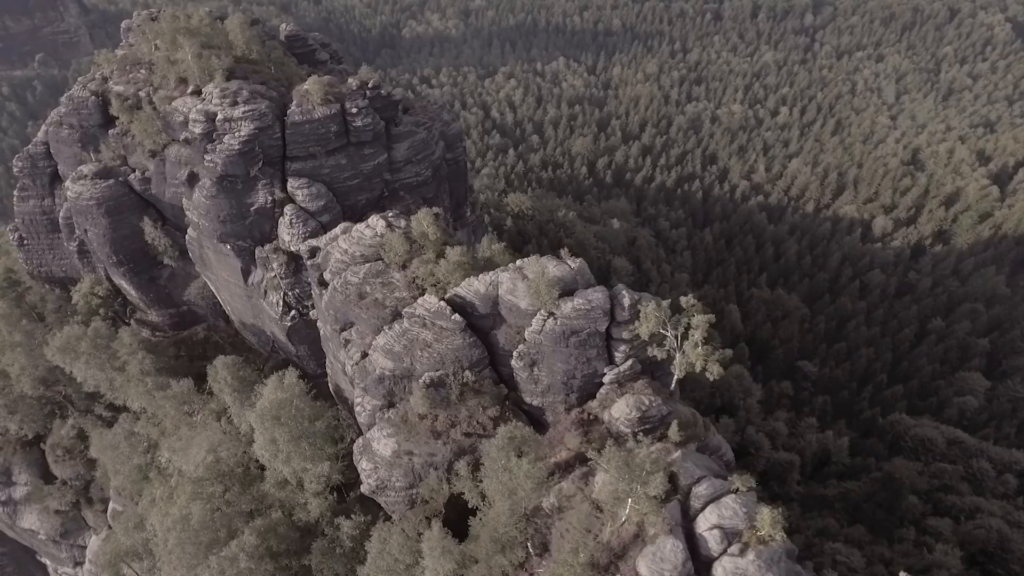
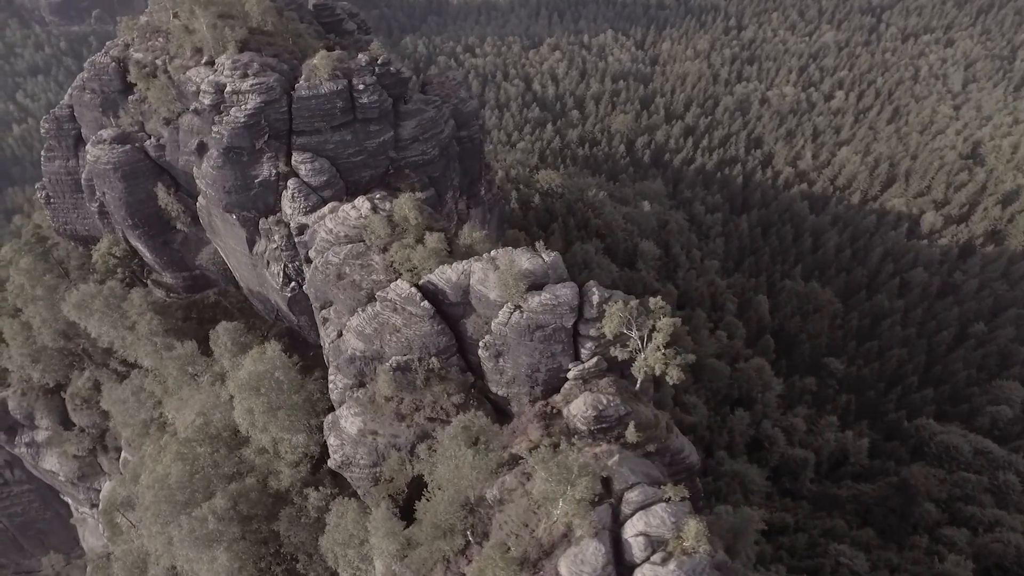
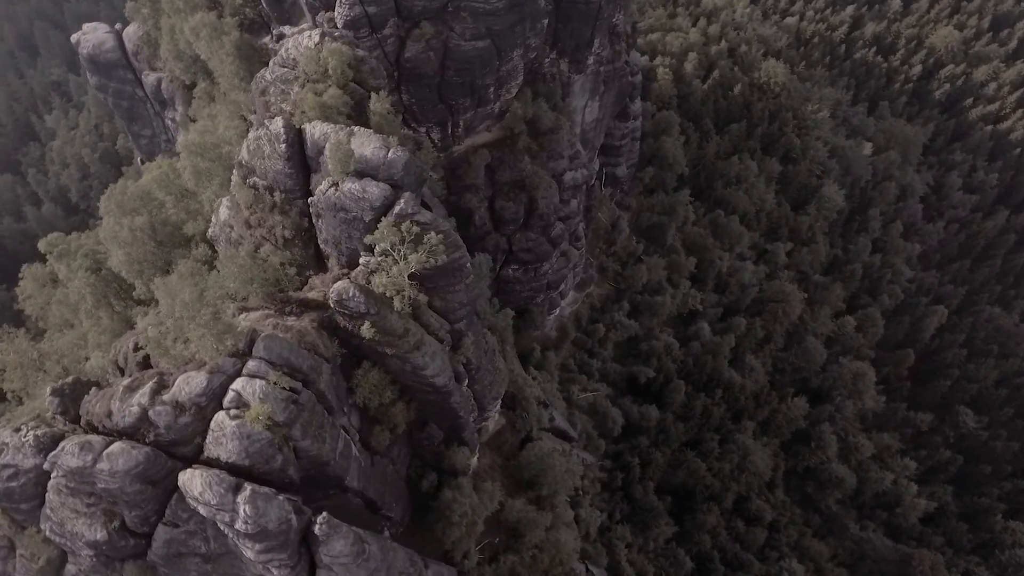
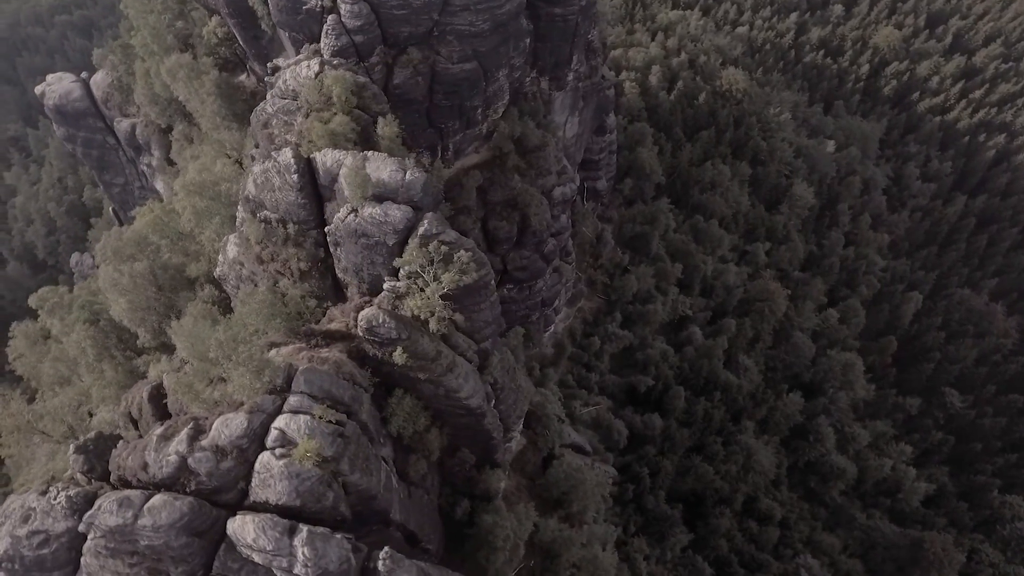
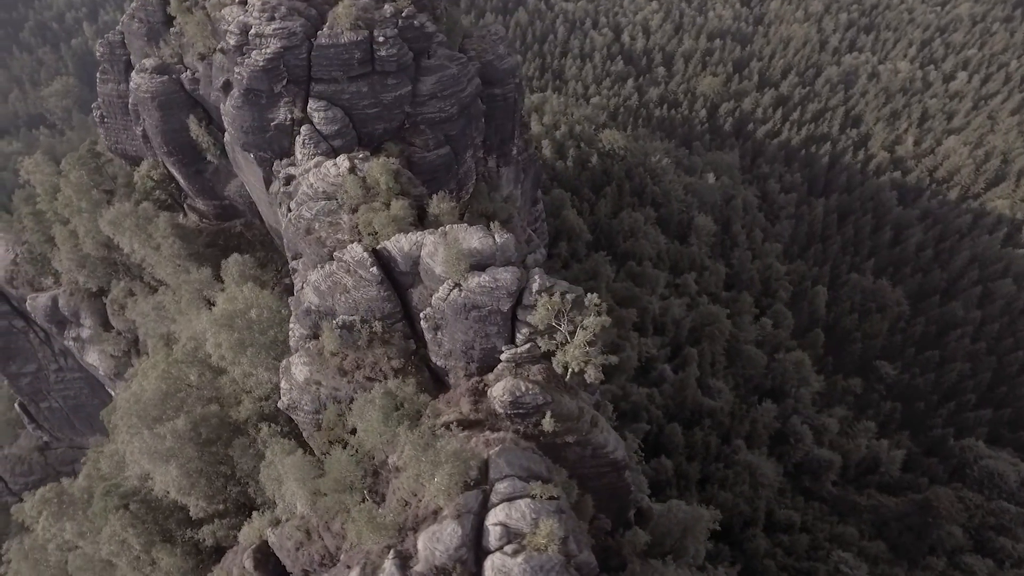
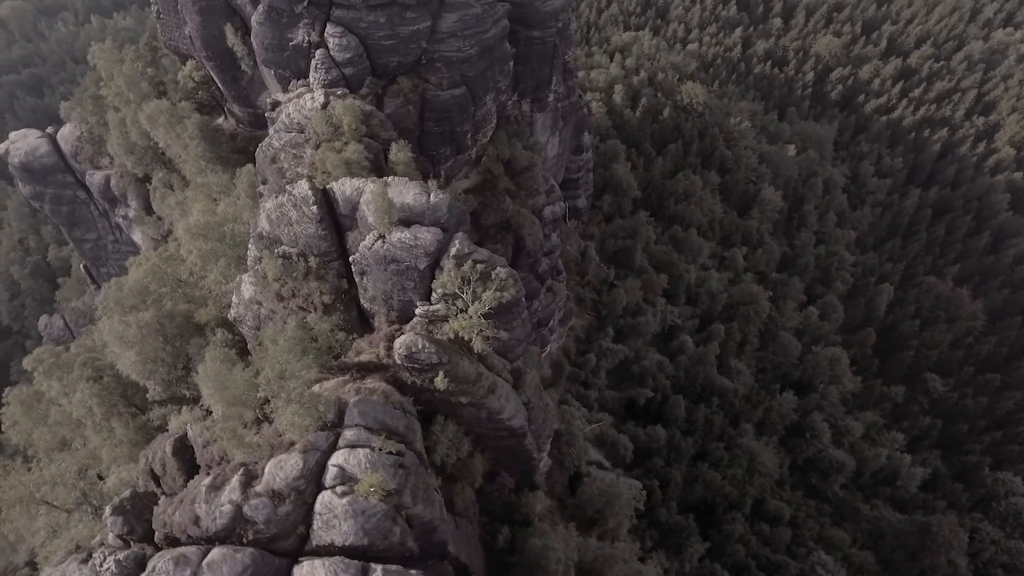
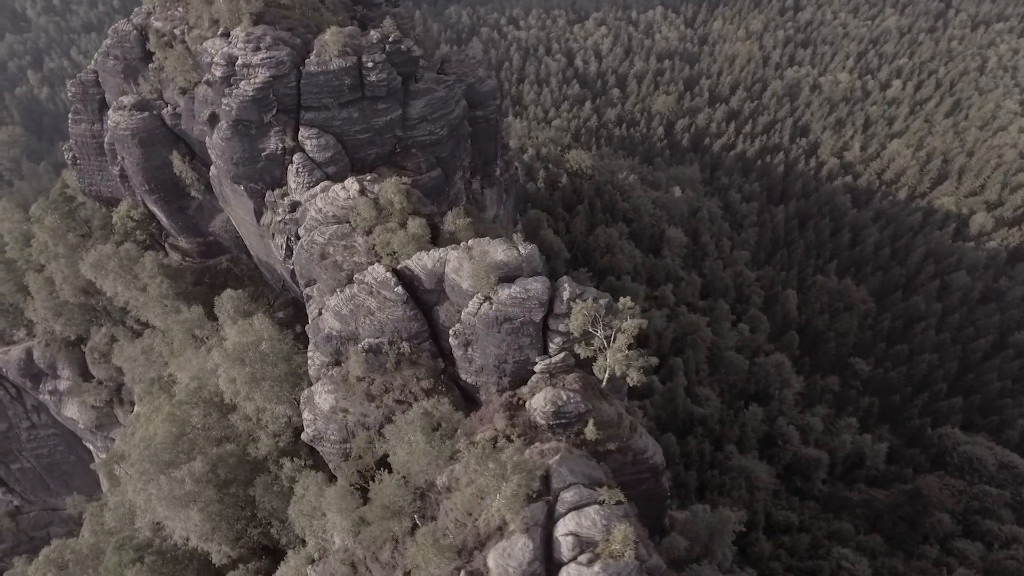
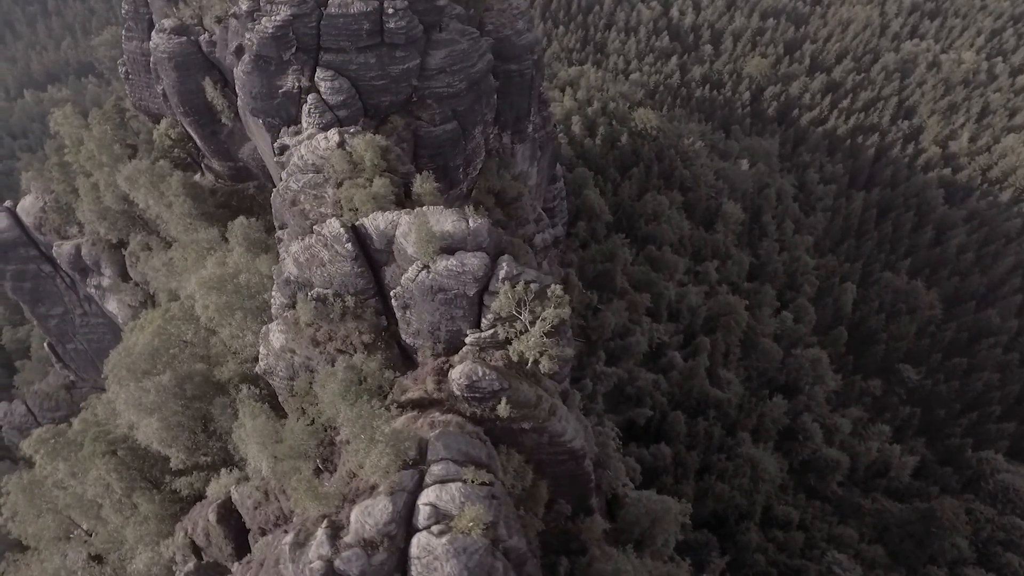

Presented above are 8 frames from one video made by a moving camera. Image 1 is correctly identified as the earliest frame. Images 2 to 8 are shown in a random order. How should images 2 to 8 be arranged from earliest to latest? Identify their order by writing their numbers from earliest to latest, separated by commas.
2, 7, 5, 8, 6, 4, 3
